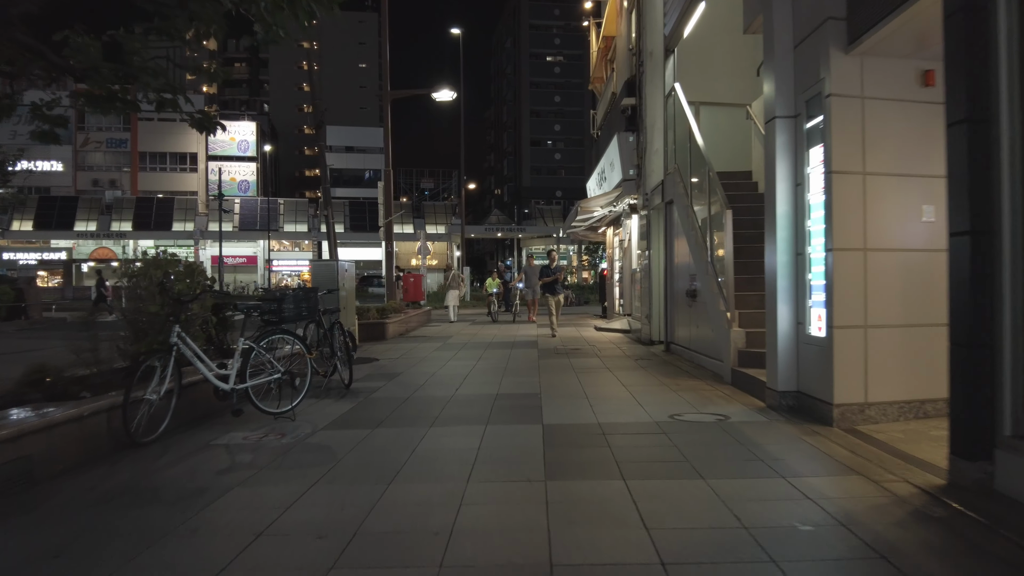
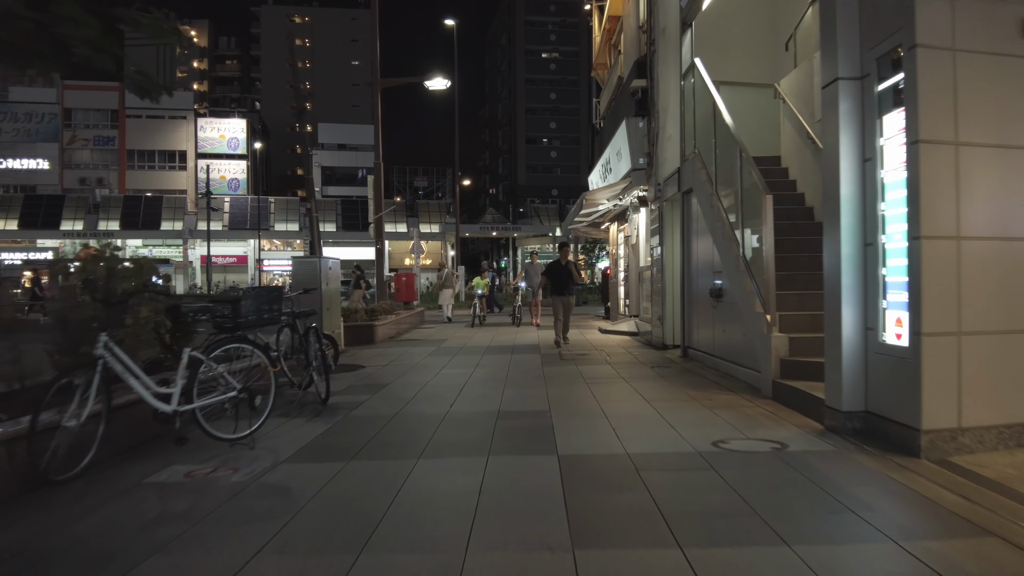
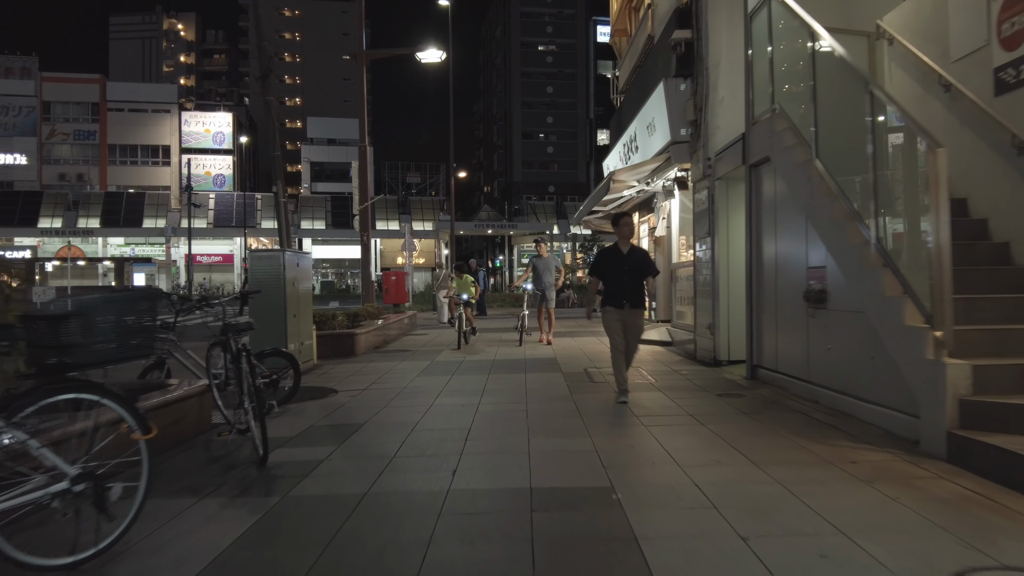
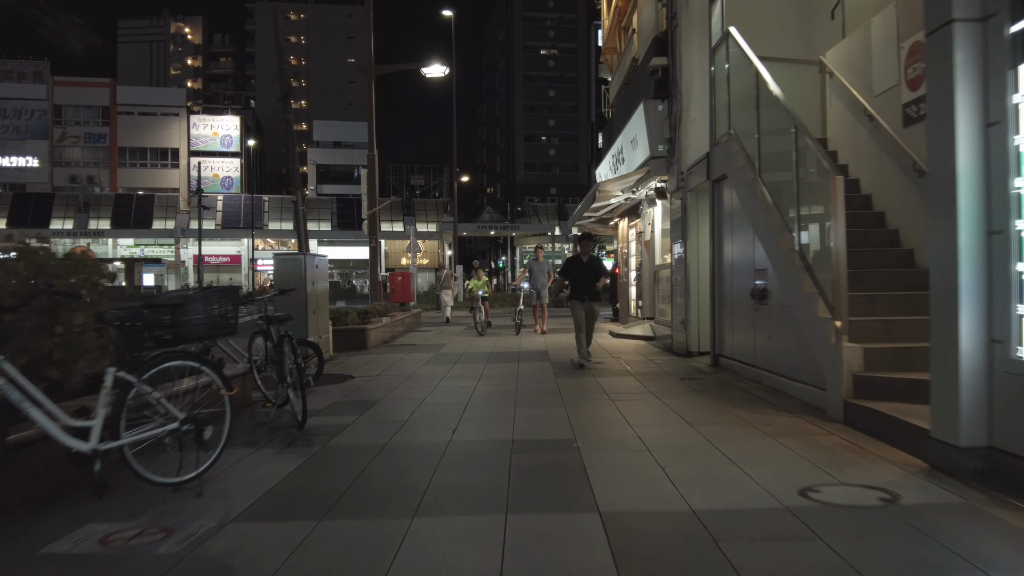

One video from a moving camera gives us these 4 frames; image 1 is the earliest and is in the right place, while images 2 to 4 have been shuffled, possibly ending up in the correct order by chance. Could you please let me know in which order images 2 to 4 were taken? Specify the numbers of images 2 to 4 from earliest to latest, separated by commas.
2, 4, 3
